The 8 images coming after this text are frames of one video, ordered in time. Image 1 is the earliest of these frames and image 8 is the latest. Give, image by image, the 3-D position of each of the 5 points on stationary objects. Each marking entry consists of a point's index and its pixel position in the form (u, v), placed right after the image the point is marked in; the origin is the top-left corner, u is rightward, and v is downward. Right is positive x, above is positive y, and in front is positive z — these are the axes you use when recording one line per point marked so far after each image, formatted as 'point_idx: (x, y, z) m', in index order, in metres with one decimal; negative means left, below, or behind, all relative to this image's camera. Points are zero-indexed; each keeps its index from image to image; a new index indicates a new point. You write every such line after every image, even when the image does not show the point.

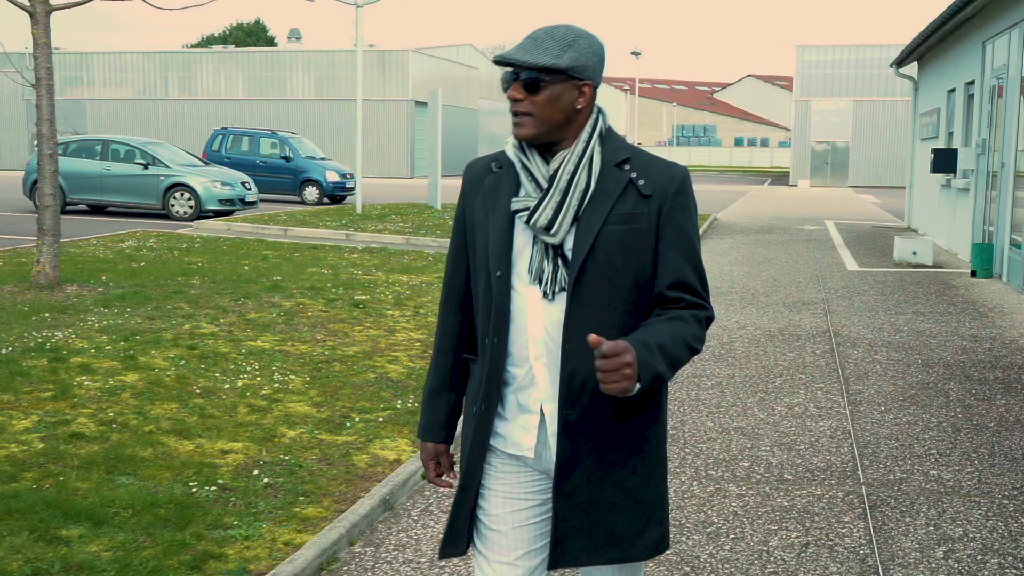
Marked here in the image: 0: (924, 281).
0: (+5.0, +0.1, +12.9) m
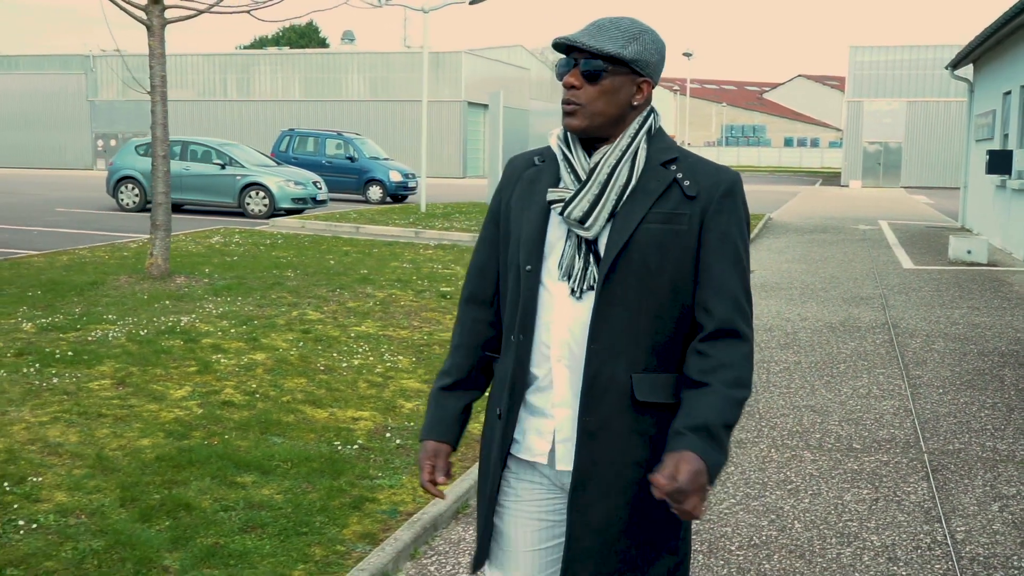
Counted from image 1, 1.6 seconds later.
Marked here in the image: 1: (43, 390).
0: (+5.9, +0.1, +13.4) m
1: (-2.7, -0.6, +6.2) m
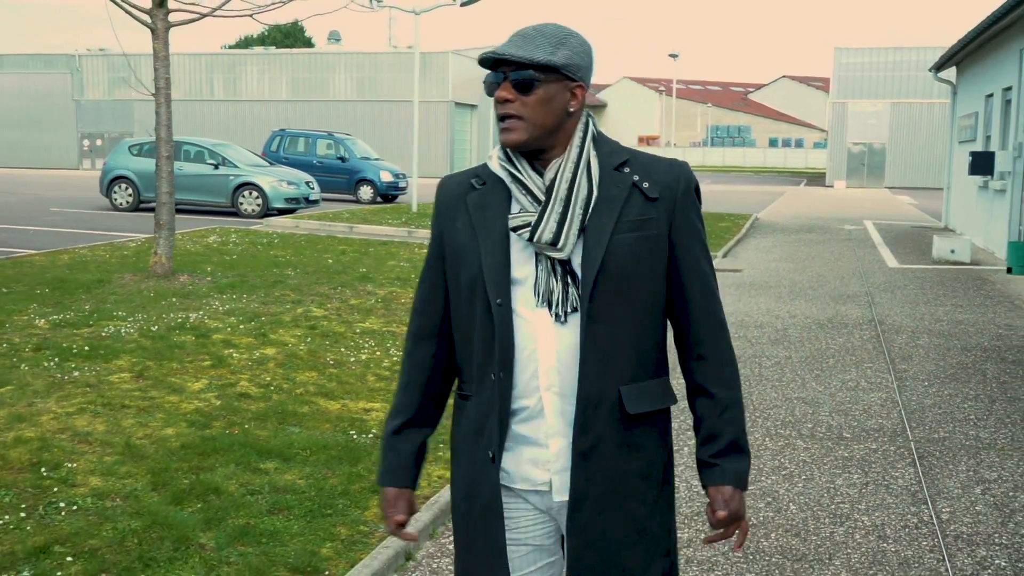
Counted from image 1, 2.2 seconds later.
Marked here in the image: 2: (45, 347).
0: (+5.8, +0.1, +13.7) m
1: (-2.7, -0.6, +6.4) m
2: (-3.2, -0.4, +7.4) m
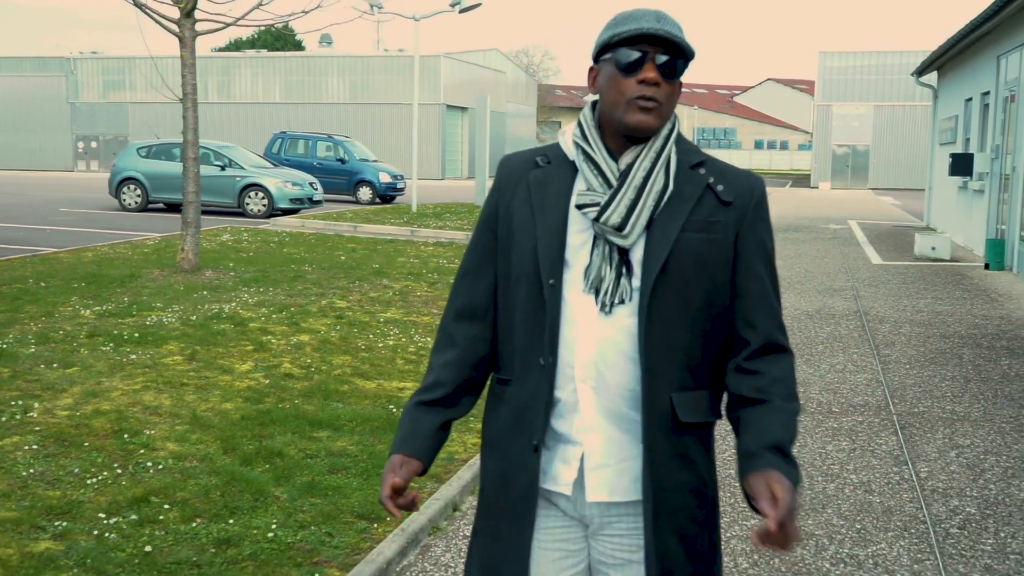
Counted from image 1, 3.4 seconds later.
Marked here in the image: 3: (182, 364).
0: (+5.8, +0.2, +14.4) m
1: (-2.5, -0.5, +7.0) m
2: (-3.1, -0.3, +8.0) m
3: (-2.2, -0.5, +7.1) m
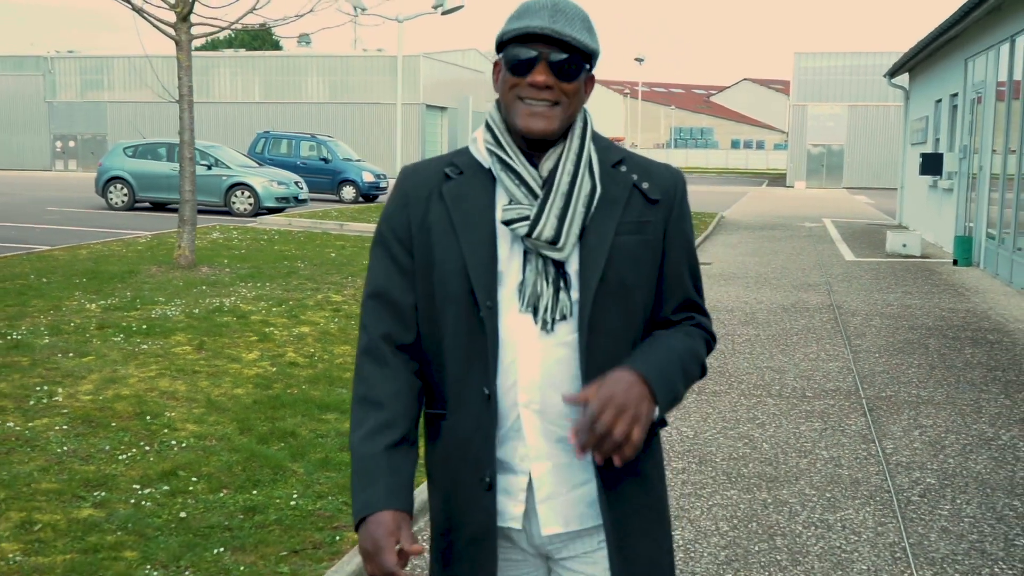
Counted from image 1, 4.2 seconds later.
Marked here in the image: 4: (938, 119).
0: (+5.6, +0.3, +15.0) m
1: (-2.6, -0.5, +7.4) m
2: (-3.2, -0.3, +8.3) m
3: (-2.2, -0.5, +7.4) m
4: (+7.9, +3.1, +19.8) m
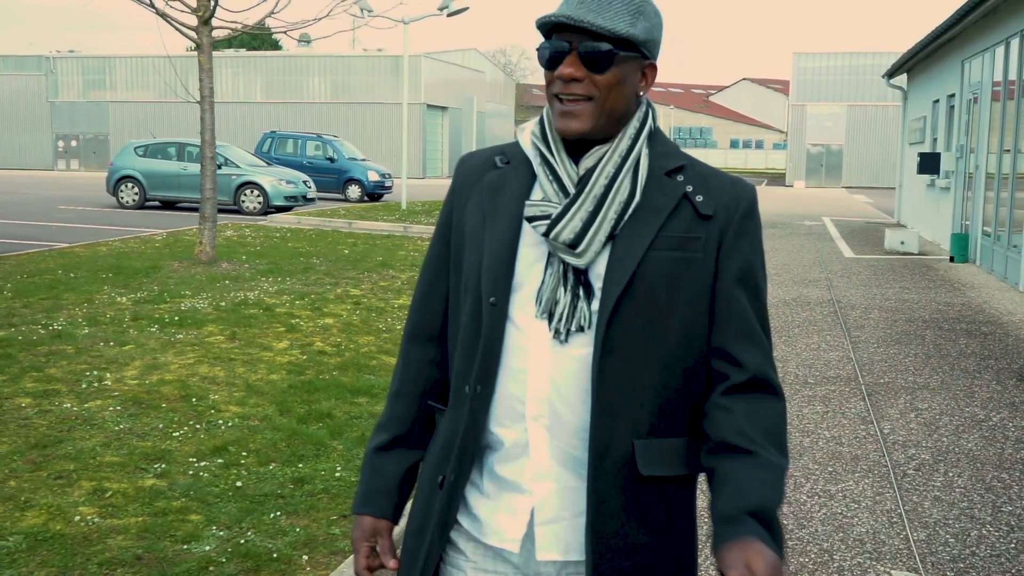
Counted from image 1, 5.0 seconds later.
0: (+5.7, +0.3, +15.4) m
1: (-2.4, -0.4, +7.8) m
2: (-3.0, -0.2, +8.7) m
3: (-2.1, -0.4, +7.8) m
4: (+8.0, +3.2, +20.3) m
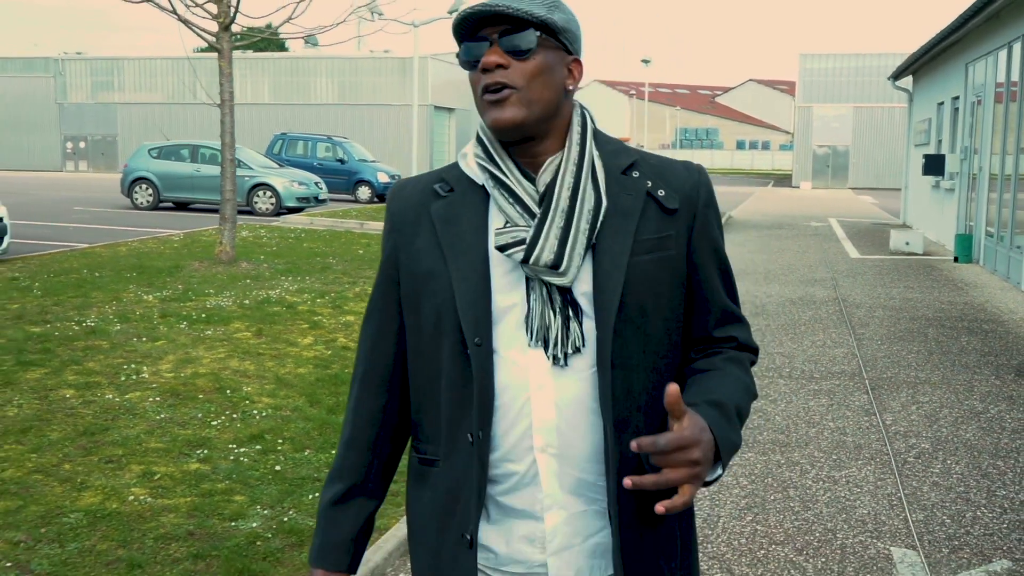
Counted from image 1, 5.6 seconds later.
0: (+5.9, +0.3, +15.7) m
1: (-2.3, -0.4, +8.1) m
2: (-2.9, -0.2, +9.0) m
3: (-2.0, -0.4, +8.1) m
4: (+8.2, +3.2, +20.5) m
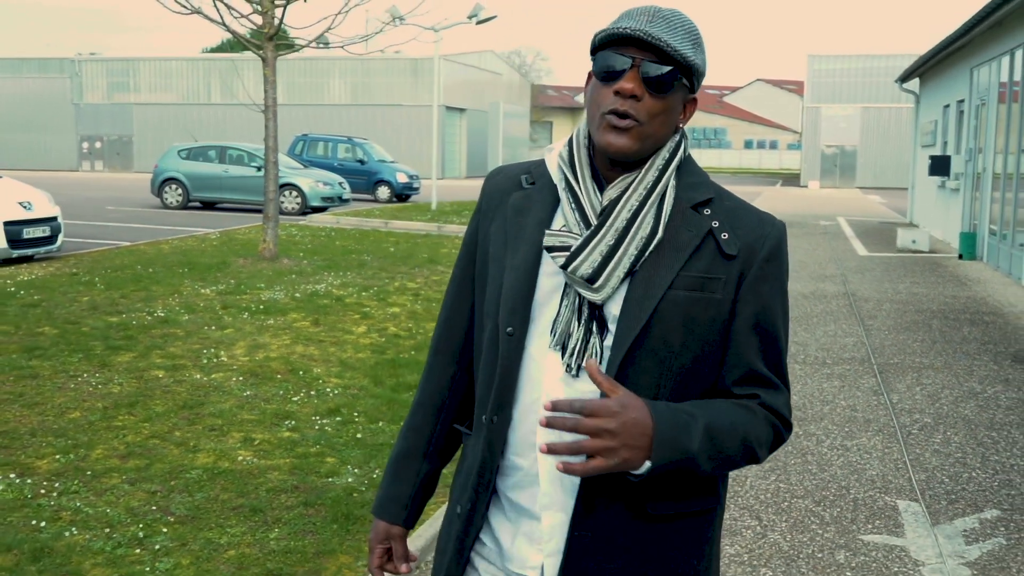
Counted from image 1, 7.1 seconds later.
0: (+6.3, +0.4, +16.3) m
1: (-2.0, -0.3, +8.8) m
2: (-2.6, -0.2, +9.8) m
3: (-1.7, -0.3, +8.9) m
4: (+8.6, +3.3, +21.2) m
